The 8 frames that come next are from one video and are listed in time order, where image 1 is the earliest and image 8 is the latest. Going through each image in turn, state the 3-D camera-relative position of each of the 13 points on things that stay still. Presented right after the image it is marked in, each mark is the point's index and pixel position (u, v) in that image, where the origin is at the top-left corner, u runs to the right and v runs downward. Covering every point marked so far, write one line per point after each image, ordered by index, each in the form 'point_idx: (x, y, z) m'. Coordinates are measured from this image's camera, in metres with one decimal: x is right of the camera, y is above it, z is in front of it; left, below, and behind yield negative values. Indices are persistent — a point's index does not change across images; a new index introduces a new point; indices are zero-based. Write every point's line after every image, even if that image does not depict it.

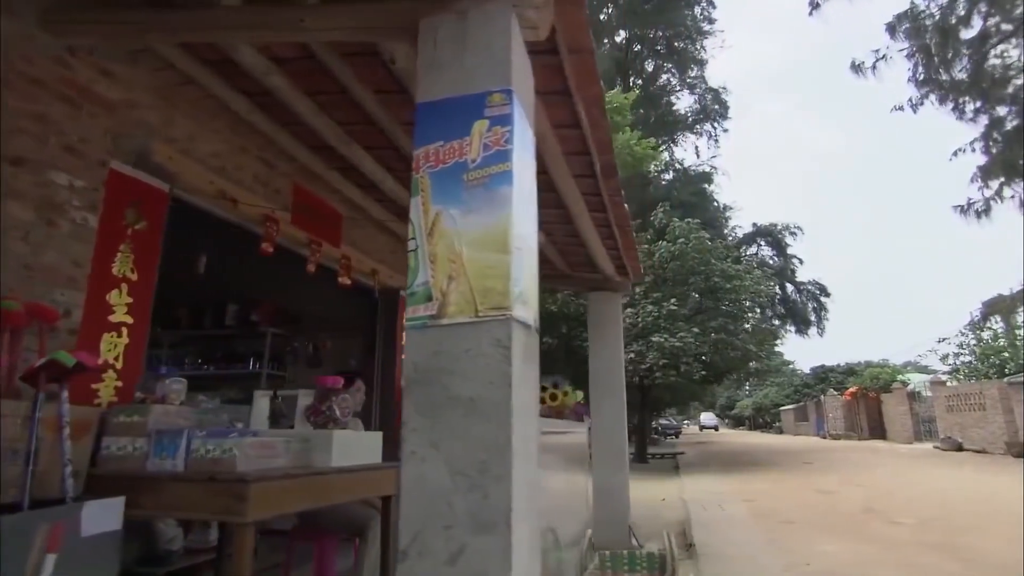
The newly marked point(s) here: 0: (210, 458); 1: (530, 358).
0: (-1.1, -0.6, +2.5) m
1: (+0.1, -0.2, +2.1) m
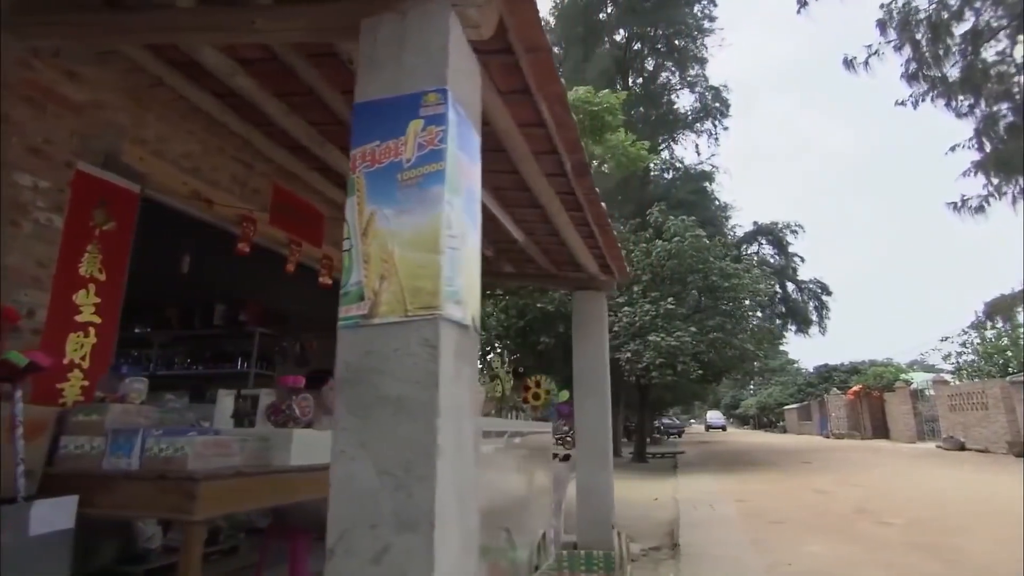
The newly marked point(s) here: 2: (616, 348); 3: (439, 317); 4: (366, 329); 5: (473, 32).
0: (-1.3, -0.6, +2.6) m
1: (-0.1, -0.2, +2.1) m
2: (+1.5, -0.9, +10.9) m
3: (-0.2, -0.1, +2.0) m
4: (-0.4, -0.1, +2.0) m
5: (-0.1, +0.9, +2.4) m
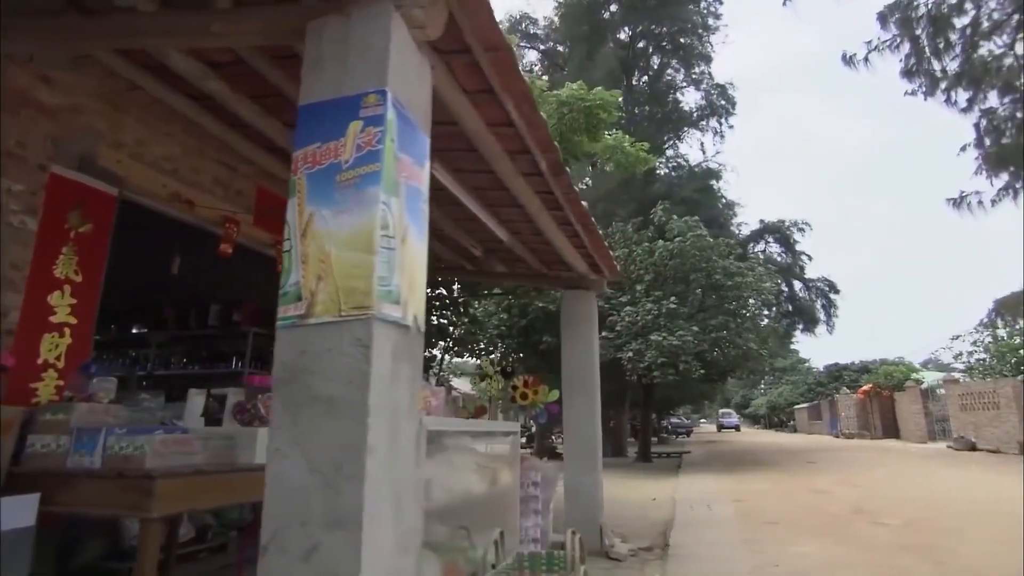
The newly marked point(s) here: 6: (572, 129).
0: (-1.4, -0.6, +2.6) m
1: (-0.3, -0.2, +2.1) m
2: (+1.6, -0.9, +10.9) m
3: (-0.4, -0.1, +2.0) m
4: (-0.6, -0.1, +2.1) m
5: (-0.3, +0.9, +2.4) m
6: (+0.6, +1.7, +7.5) m
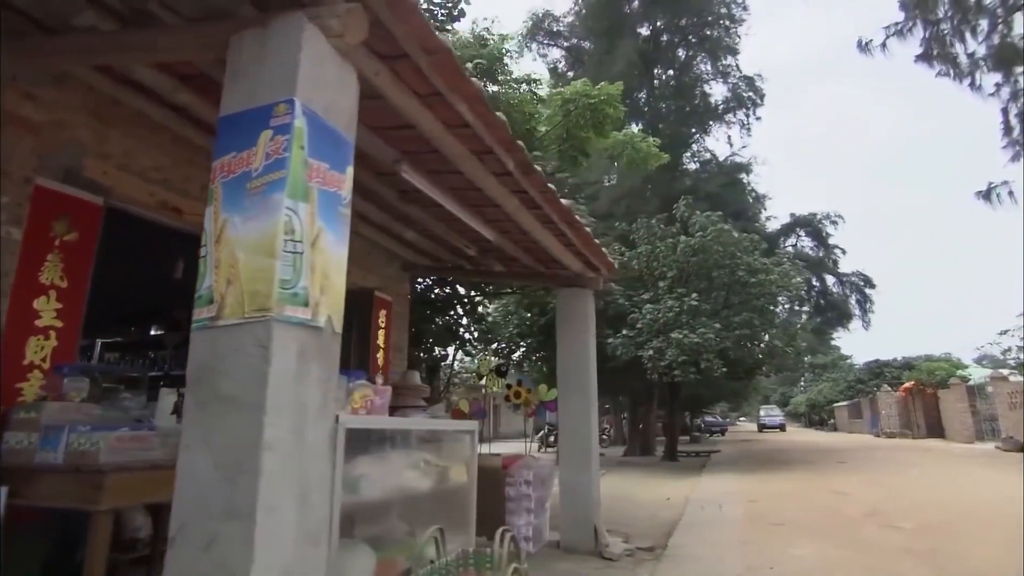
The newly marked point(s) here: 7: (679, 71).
0: (-1.7, -0.6, +2.8) m
1: (-0.6, -0.2, +2.2) m
2: (+1.9, -0.9, +10.8) m
3: (-0.7, -0.1, +2.1) m
4: (-0.9, -0.1, +2.1) m
5: (-0.6, +0.9, +2.5) m
6: (+0.7, +1.8, +7.5) m
7: (+4.0, +5.6, +17.9) m
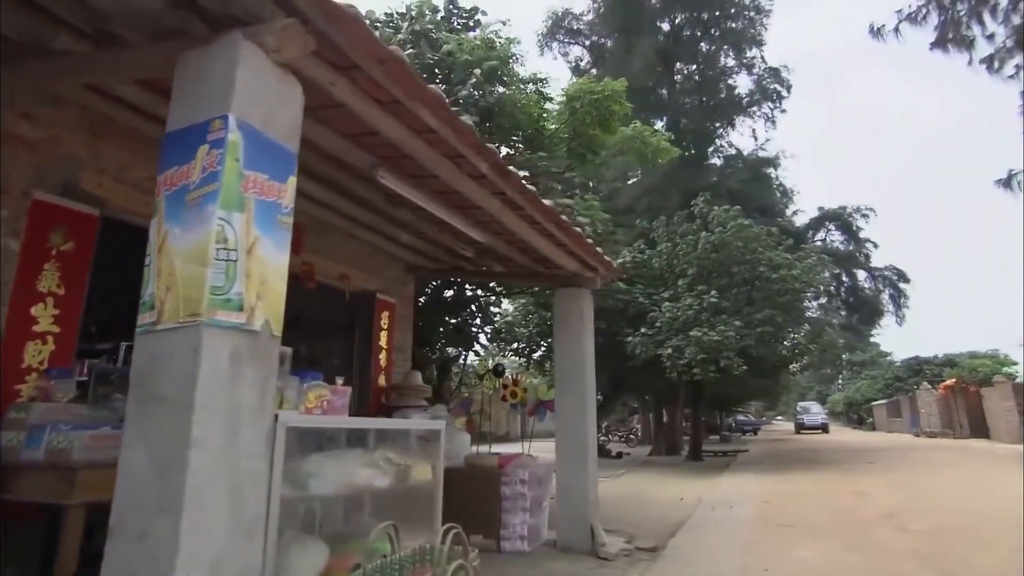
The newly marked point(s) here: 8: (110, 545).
0: (-1.9, -0.7, +2.9) m
1: (-0.9, -0.2, +2.3) m
2: (+2.3, -0.9, +10.7) m
3: (-1.0, -0.1, +2.2) m
4: (-1.2, -0.2, +2.3) m
5: (-0.8, +0.8, +2.6) m
6: (+0.8, +1.8, +7.5) m
7: (+4.7, +5.6, +17.7) m
8: (-1.2, -0.8, +2.1) m
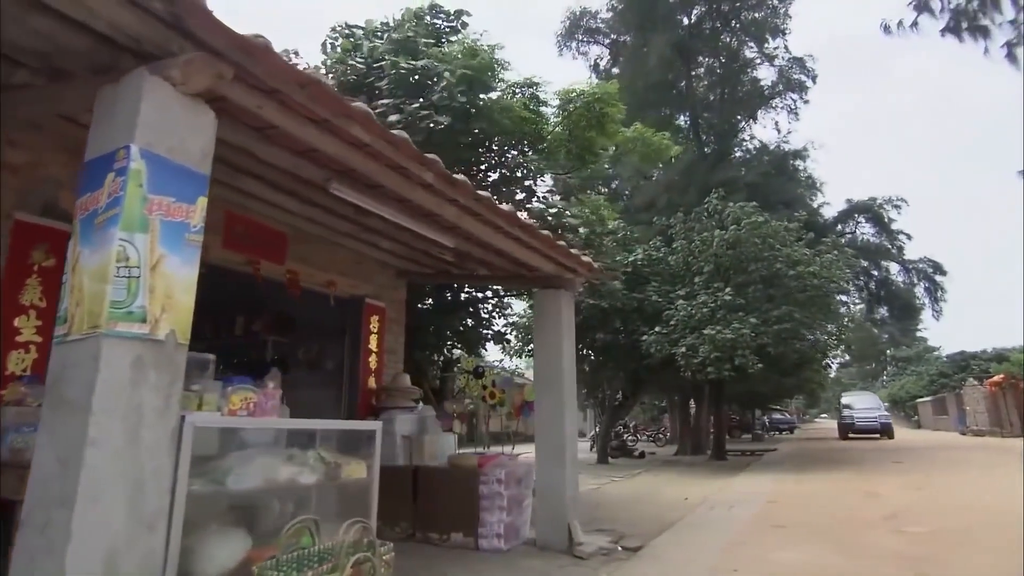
0: (-2.3, -0.7, +3.2) m
1: (-1.3, -0.3, +2.5) m
2: (+2.5, -0.8, +10.7) m
3: (-1.4, -0.2, +2.4) m
4: (-1.6, -0.2, +2.5) m
5: (-1.3, +0.8, +2.8) m
6: (+0.7, +1.8, +7.5) m
7: (+5.4, +5.7, +17.4) m
8: (-1.7, -0.8, +2.4) m
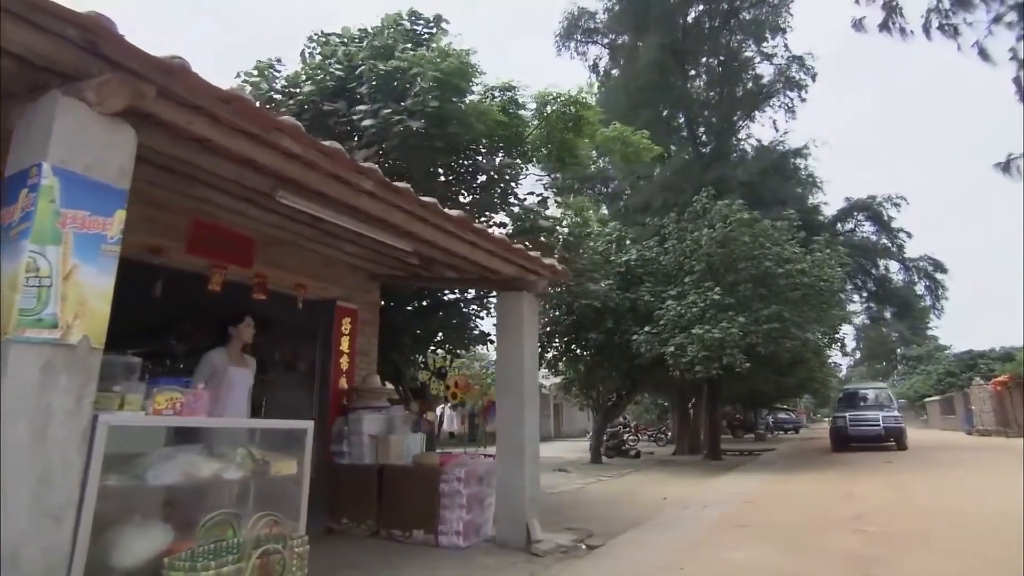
0: (-2.7, -0.8, +3.5) m
1: (-1.7, -0.3, +2.7) m
2: (+2.5, -0.8, +10.7) m
3: (-1.9, -0.2, +2.6) m
4: (-2.0, -0.2, +2.7) m
5: (-1.7, +0.8, +2.9) m
6: (+0.5, +1.7, +7.6) m
7: (+5.6, +5.8, +17.2) m
8: (-2.1, -0.9, +2.6) m
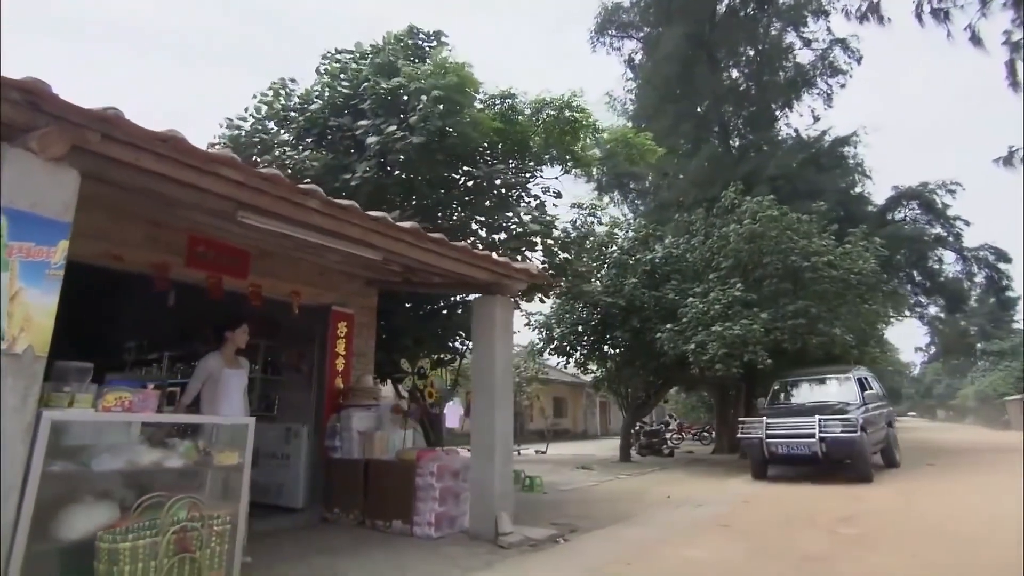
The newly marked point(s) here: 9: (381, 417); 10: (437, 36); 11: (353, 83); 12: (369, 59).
0: (-3.2, -0.9, +4.2) m
1: (-2.4, -0.4, +3.3) m
2: (+2.9, -0.8, +10.6) m
3: (-2.5, -0.3, +3.2) m
4: (-2.7, -0.3, +3.3) m
5: (-2.3, +0.7, +3.5) m
6: (+0.5, +1.7, +7.8) m
7: (+6.9, +5.9, +16.6) m
8: (-2.7, -1.0, +3.2) m
9: (-1.2, -1.2, +6.3) m
10: (-0.8, +2.8, +8.0) m
11: (-1.7, +2.2, +7.8) m
12: (-1.6, +2.6, +8.0) m
